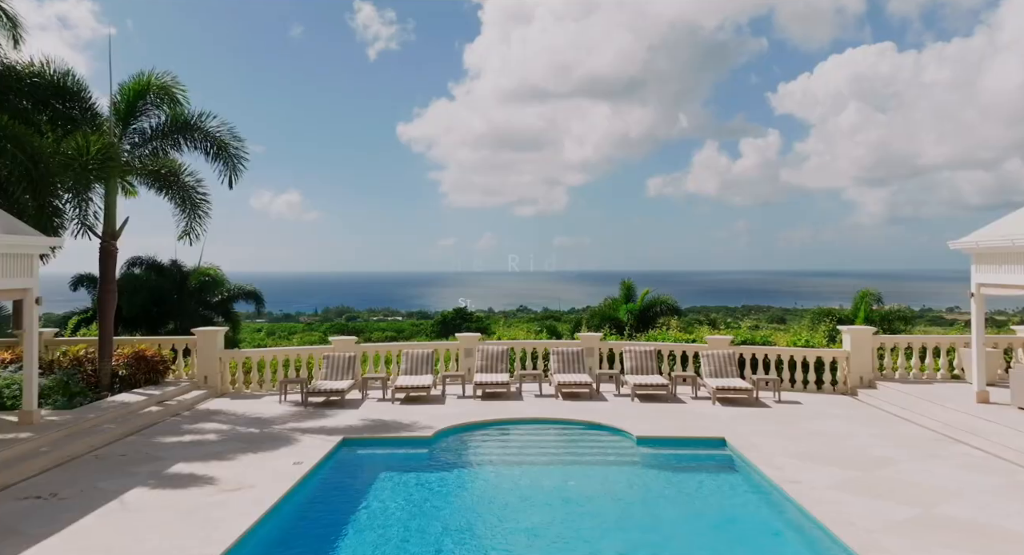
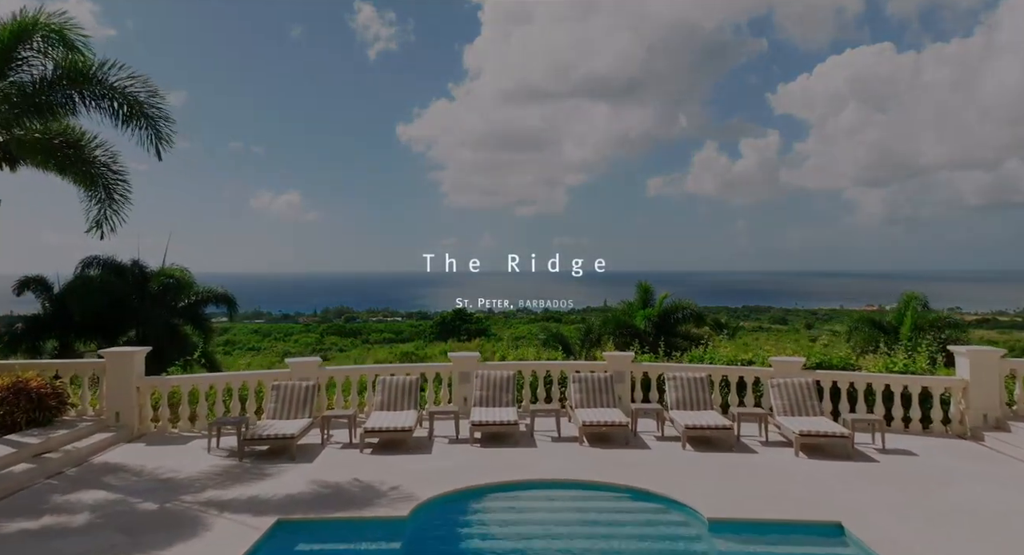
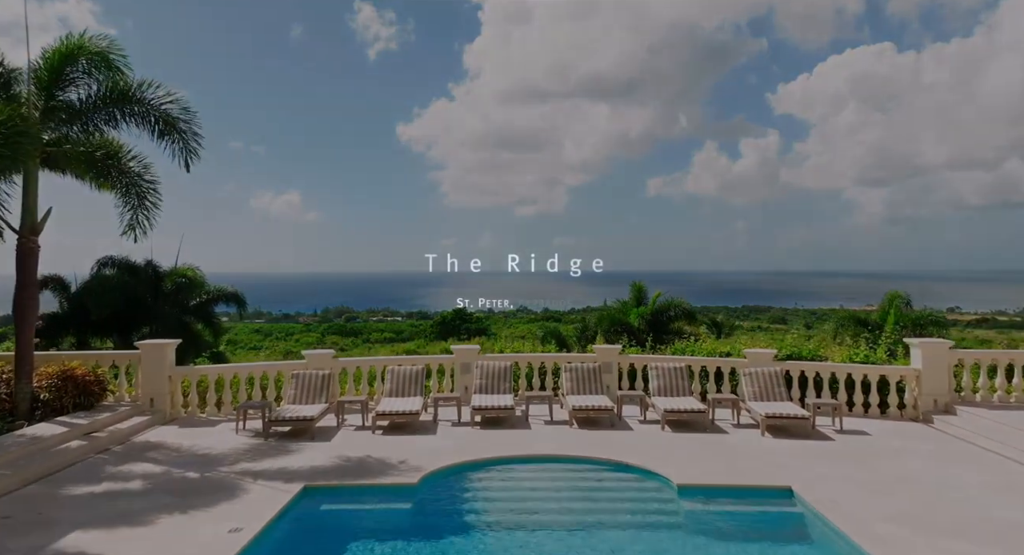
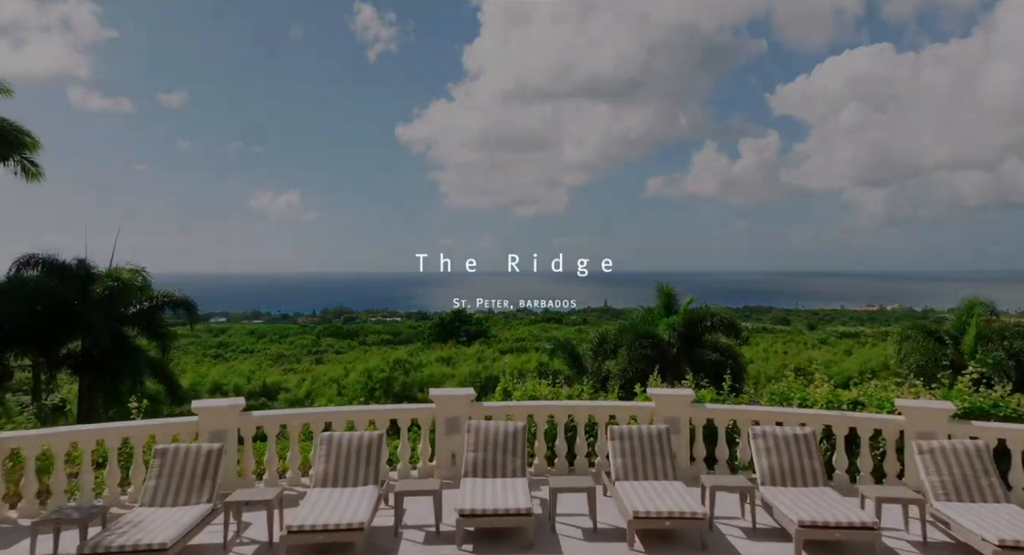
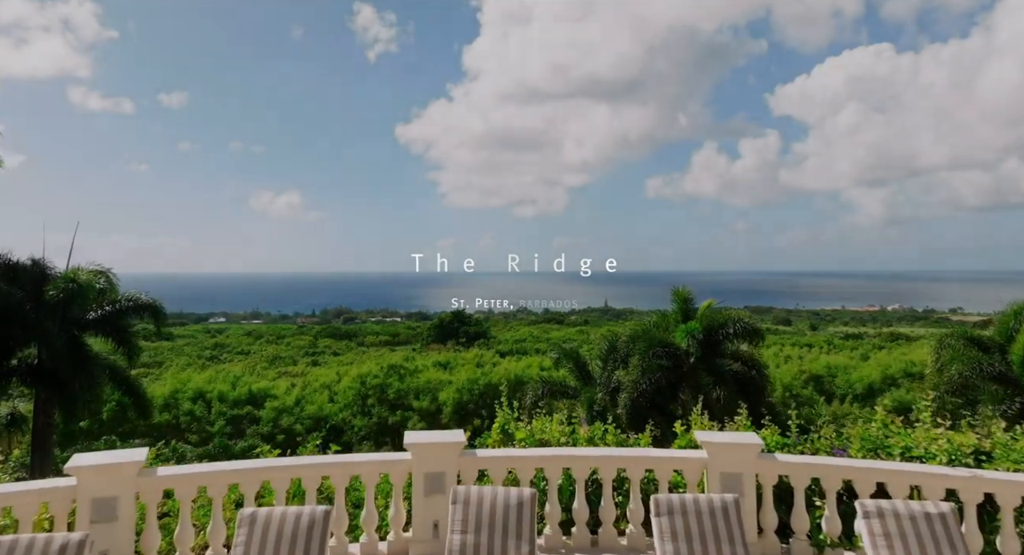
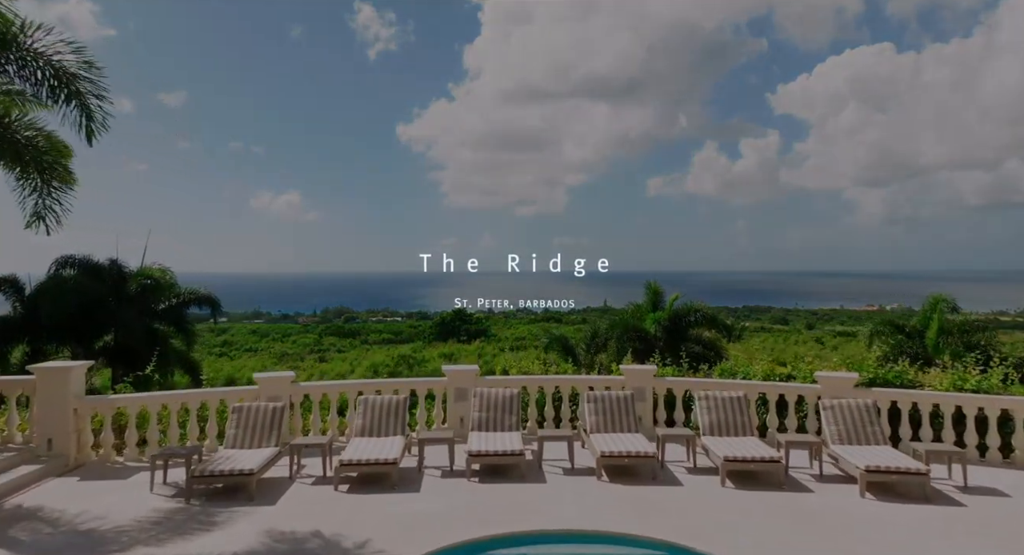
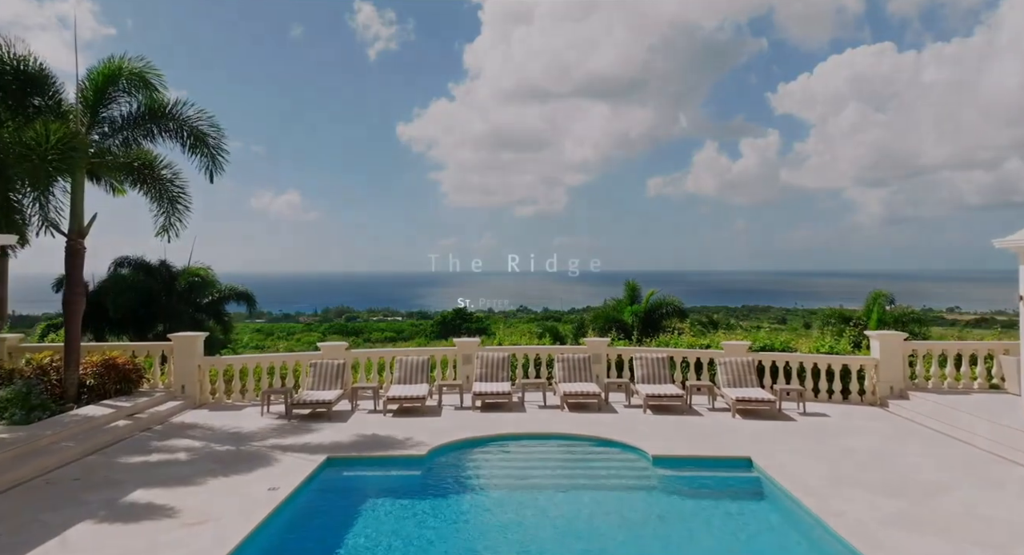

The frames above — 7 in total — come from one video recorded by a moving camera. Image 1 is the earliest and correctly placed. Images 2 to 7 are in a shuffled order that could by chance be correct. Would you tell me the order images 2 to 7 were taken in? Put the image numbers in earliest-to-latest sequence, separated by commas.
7, 3, 2, 6, 4, 5
